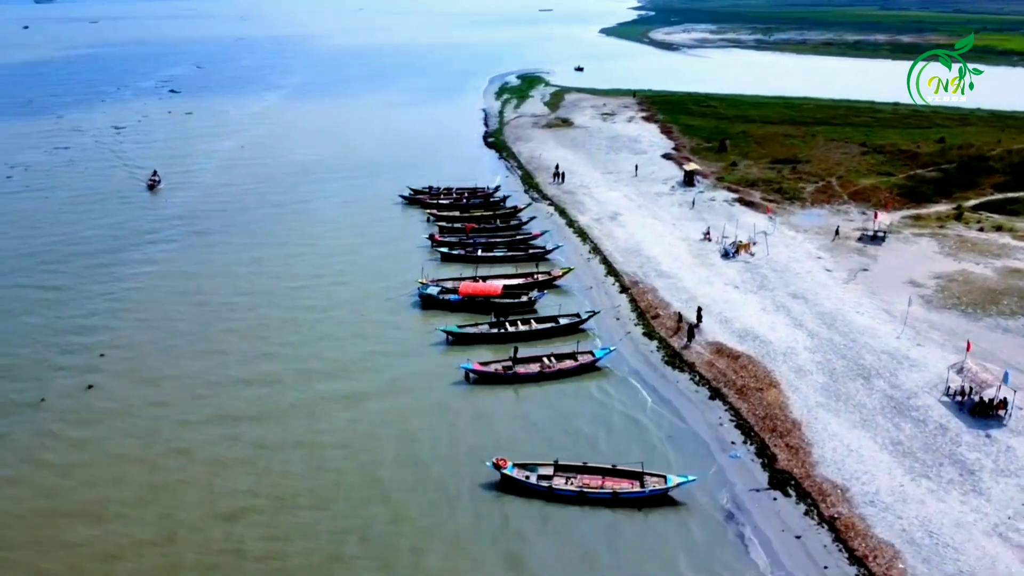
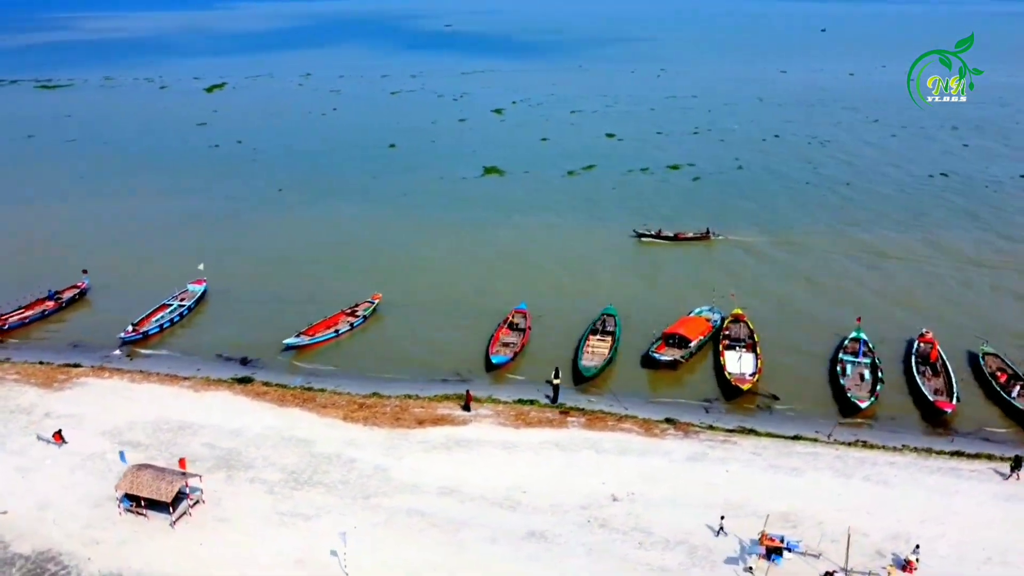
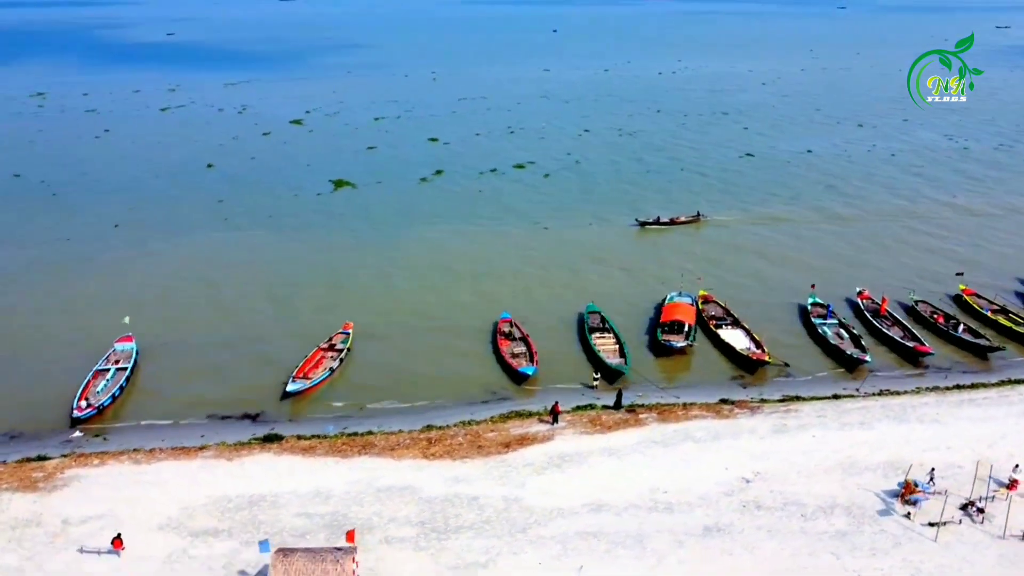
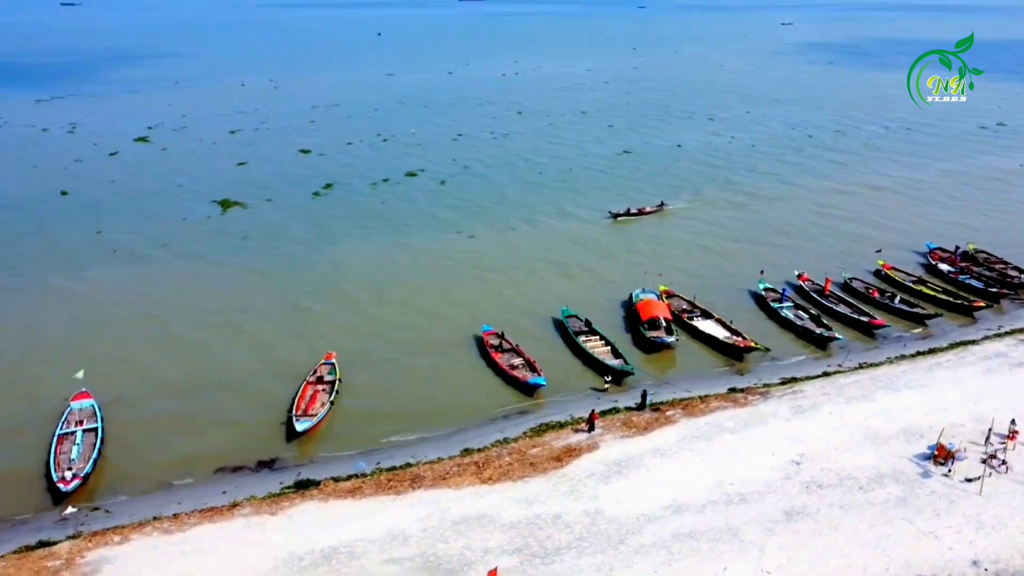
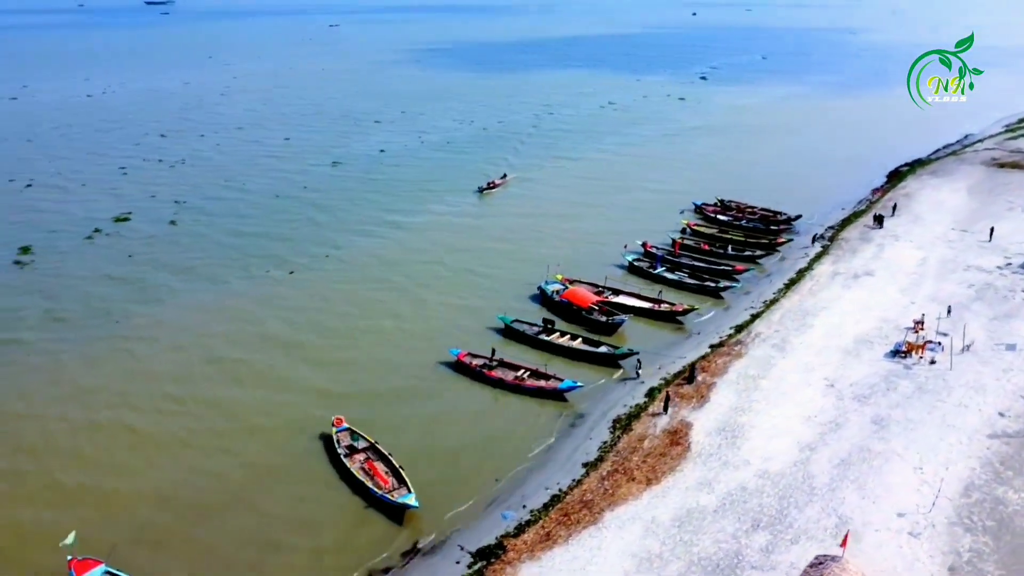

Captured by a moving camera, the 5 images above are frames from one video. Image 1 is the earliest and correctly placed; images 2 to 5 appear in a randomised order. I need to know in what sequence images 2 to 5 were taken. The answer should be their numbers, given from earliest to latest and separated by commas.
5, 4, 3, 2
